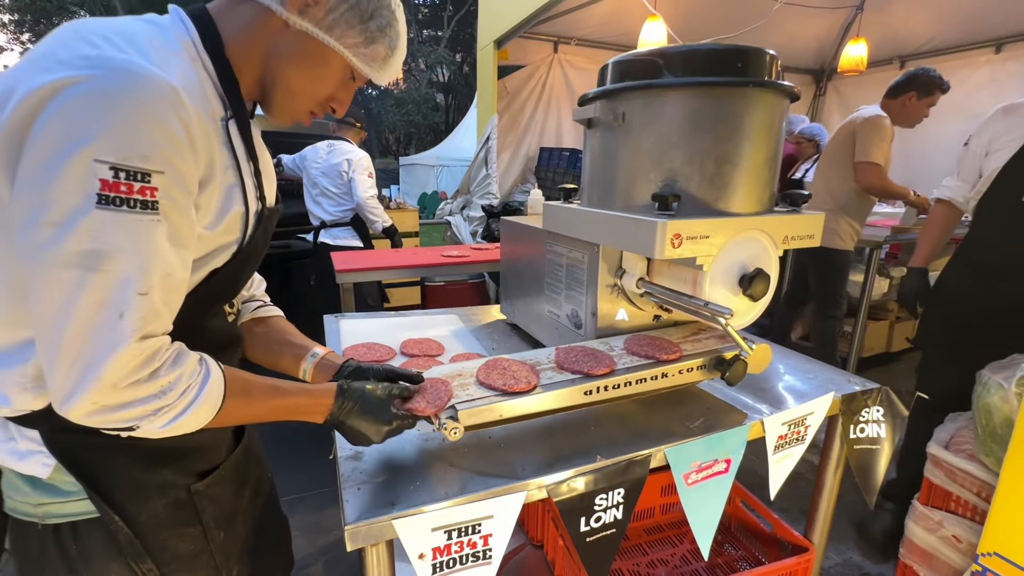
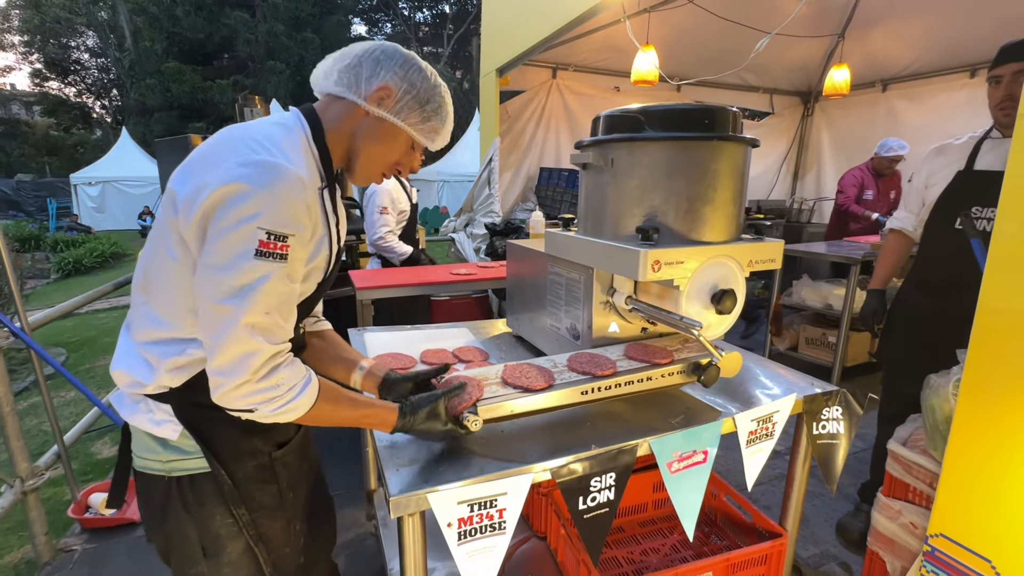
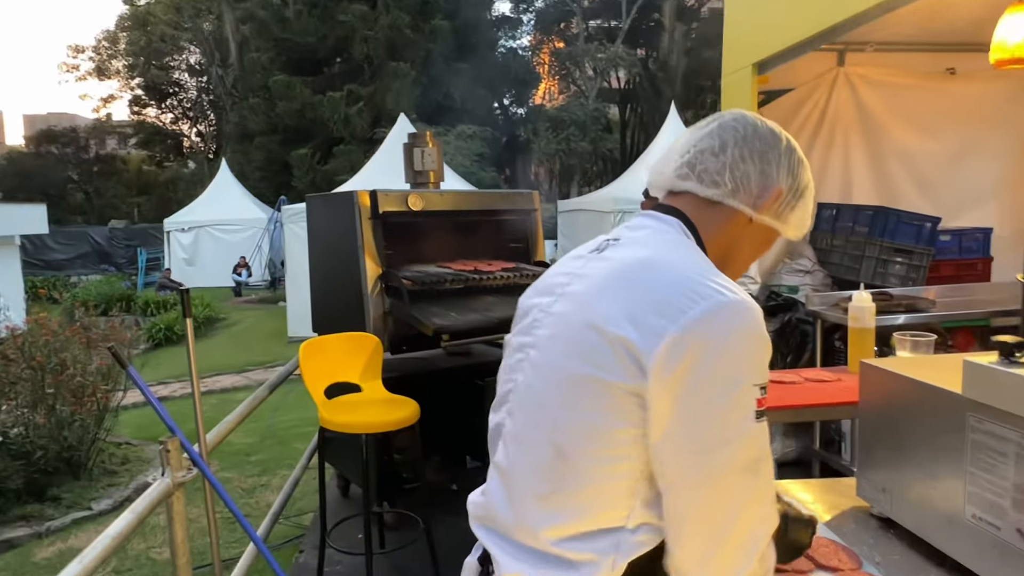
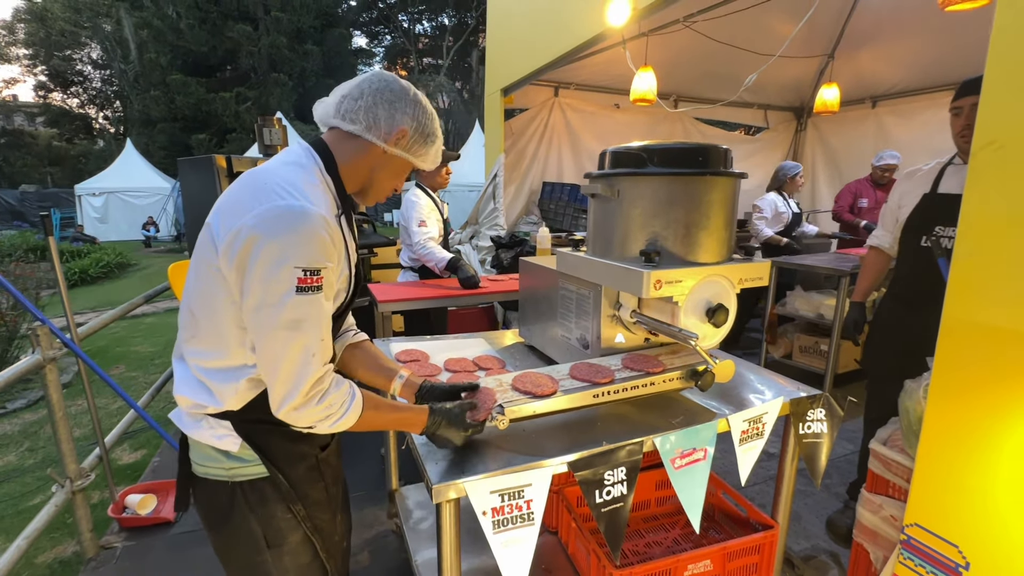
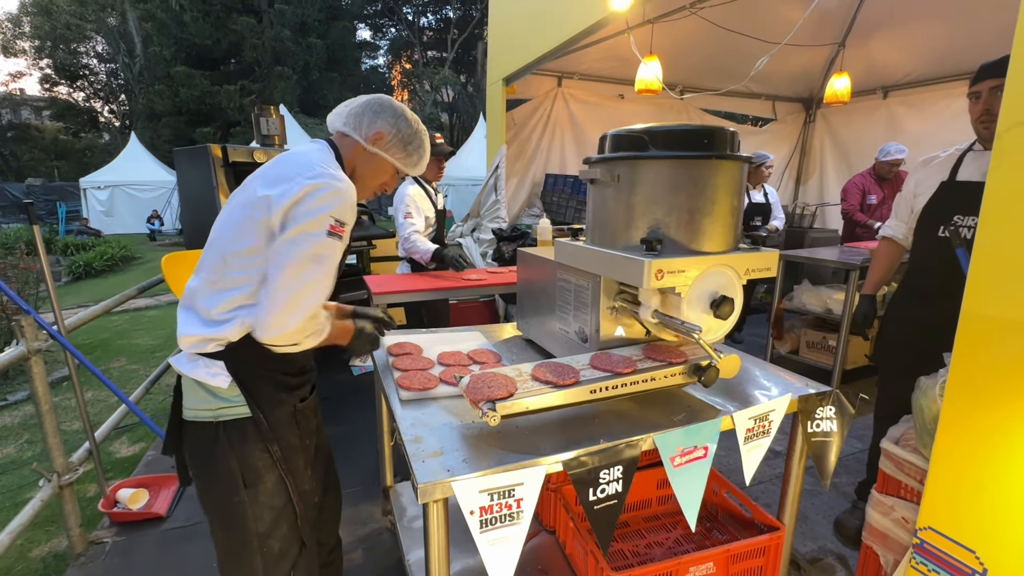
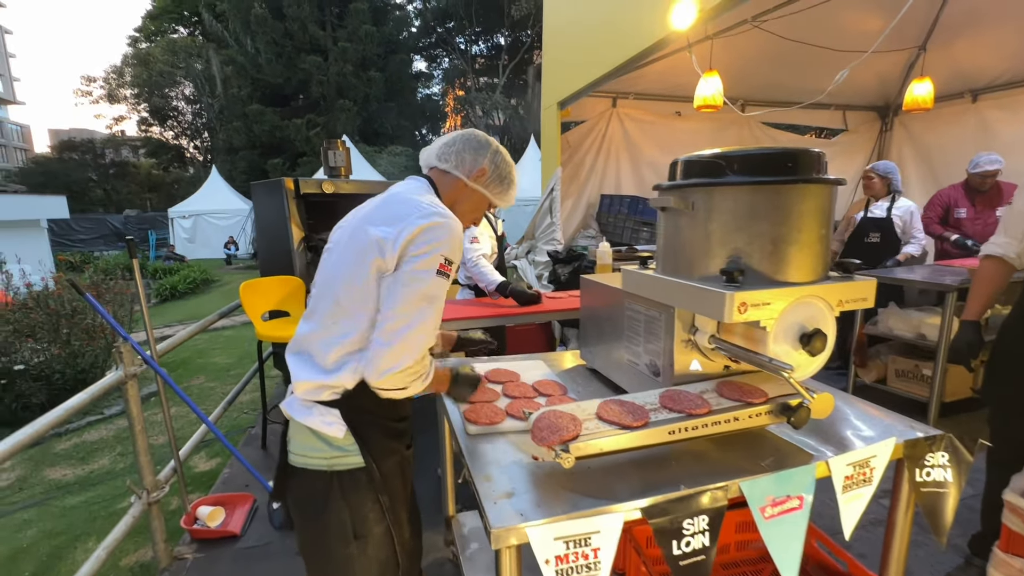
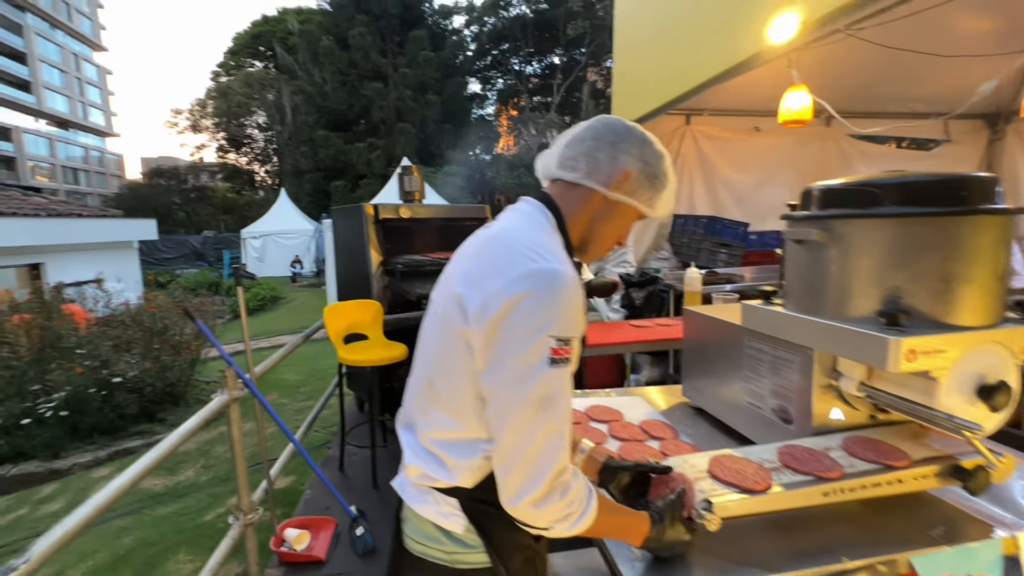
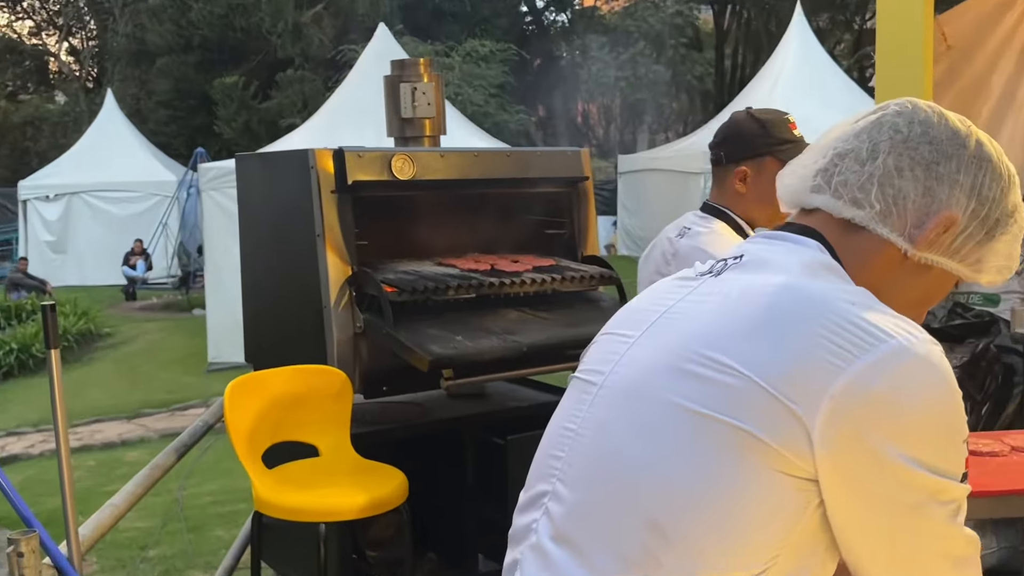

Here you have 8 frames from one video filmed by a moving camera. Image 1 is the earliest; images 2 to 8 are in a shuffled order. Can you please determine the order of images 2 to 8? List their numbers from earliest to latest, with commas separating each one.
2, 5, 4, 6, 7, 3, 8
